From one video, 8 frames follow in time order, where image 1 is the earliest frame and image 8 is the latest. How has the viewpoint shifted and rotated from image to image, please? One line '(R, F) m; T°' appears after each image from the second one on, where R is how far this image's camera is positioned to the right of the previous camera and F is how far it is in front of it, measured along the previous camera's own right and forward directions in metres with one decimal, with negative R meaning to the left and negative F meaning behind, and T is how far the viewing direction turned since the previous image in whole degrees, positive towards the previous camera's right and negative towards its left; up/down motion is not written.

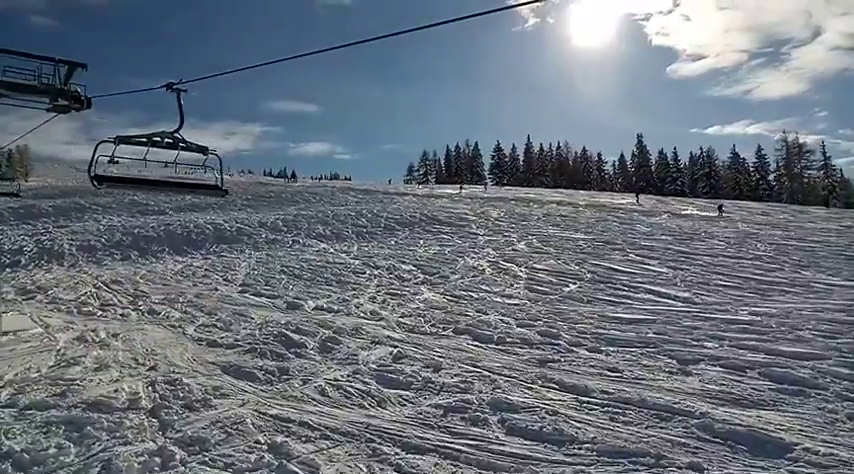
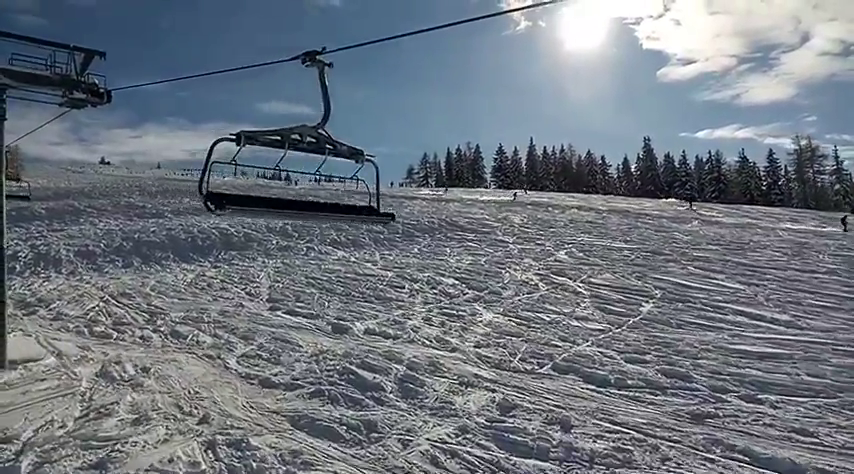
(-1.5, +1.8) m; +1°
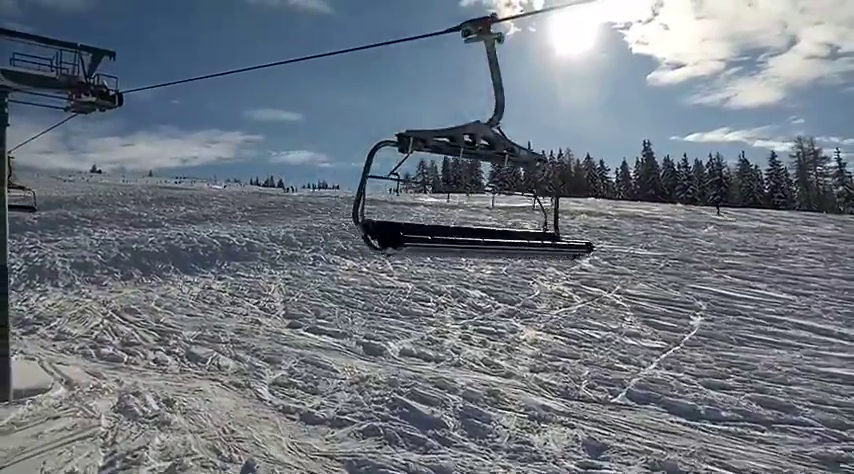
(-0.9, +1.0) m; +1°
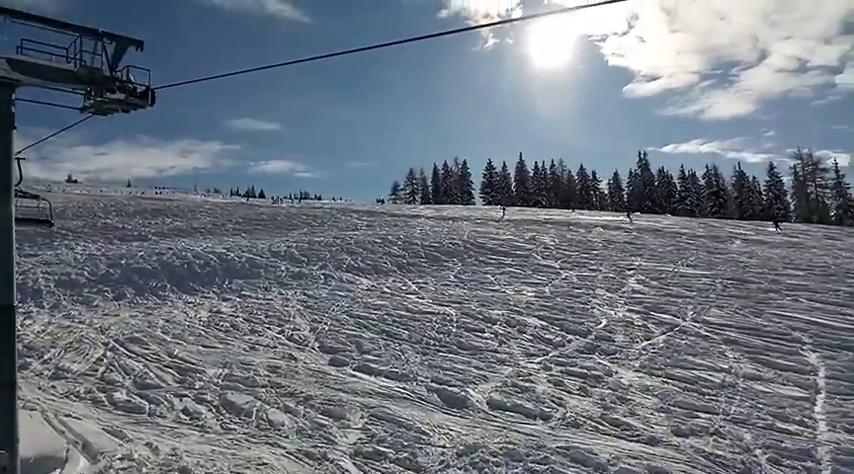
(-1.8, +2.0) m; +2°
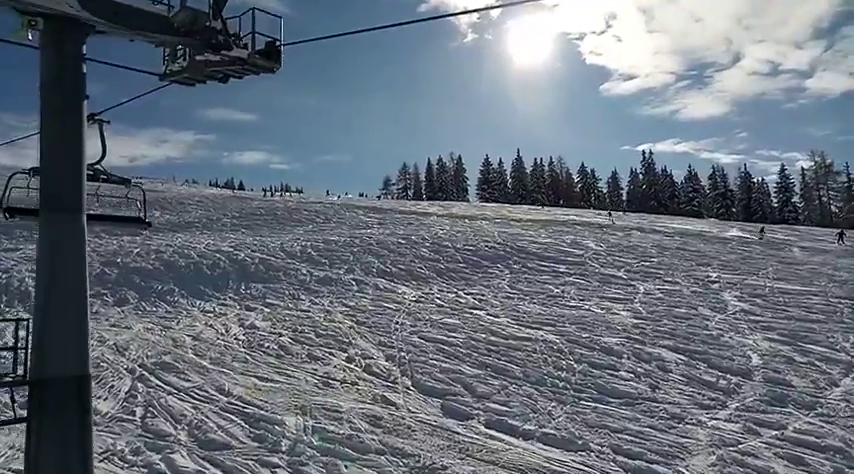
(-2.8, +3.0) m; +2°
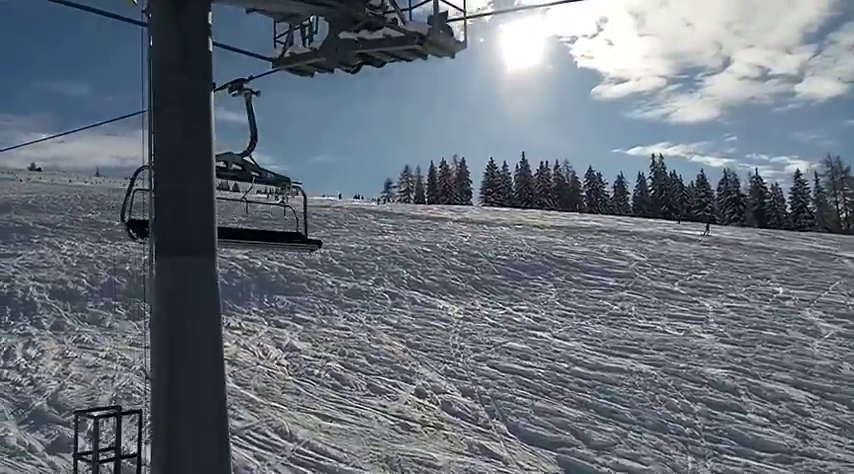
(-1.8, +1.7) m; +1°
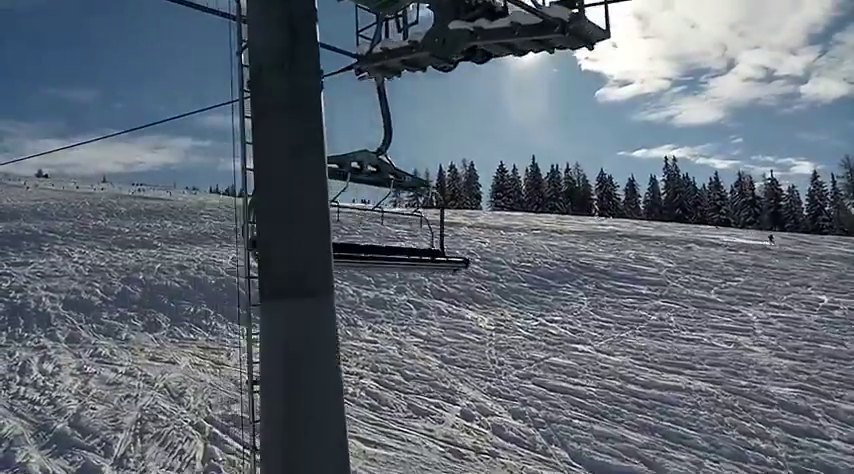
(-0.8, +0.8) m; 0°
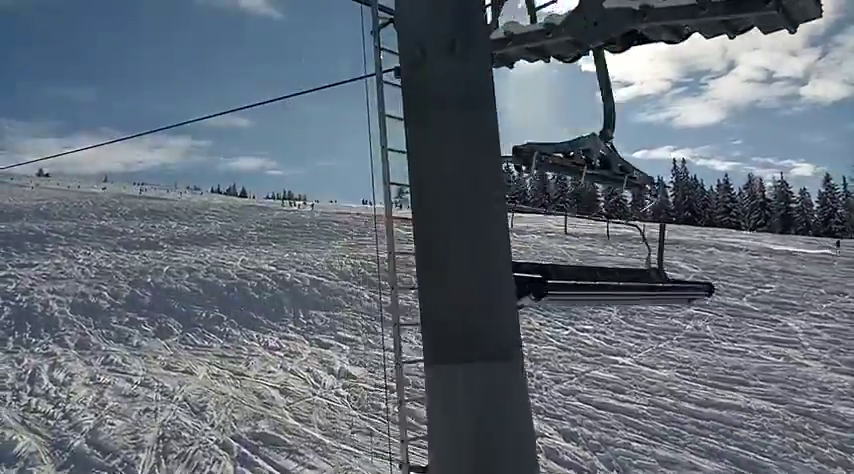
(-0.8, +0.8) m; 0°
